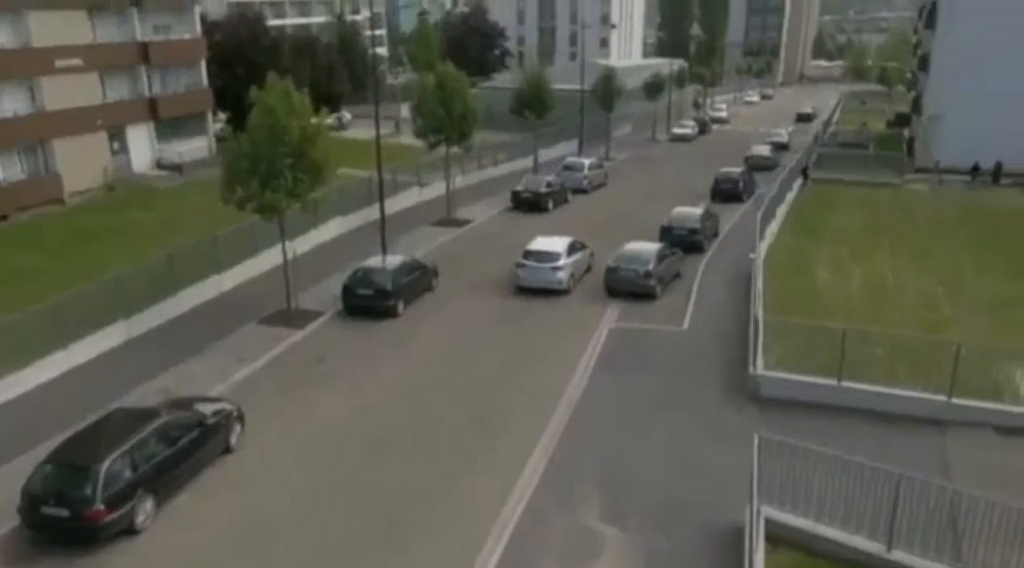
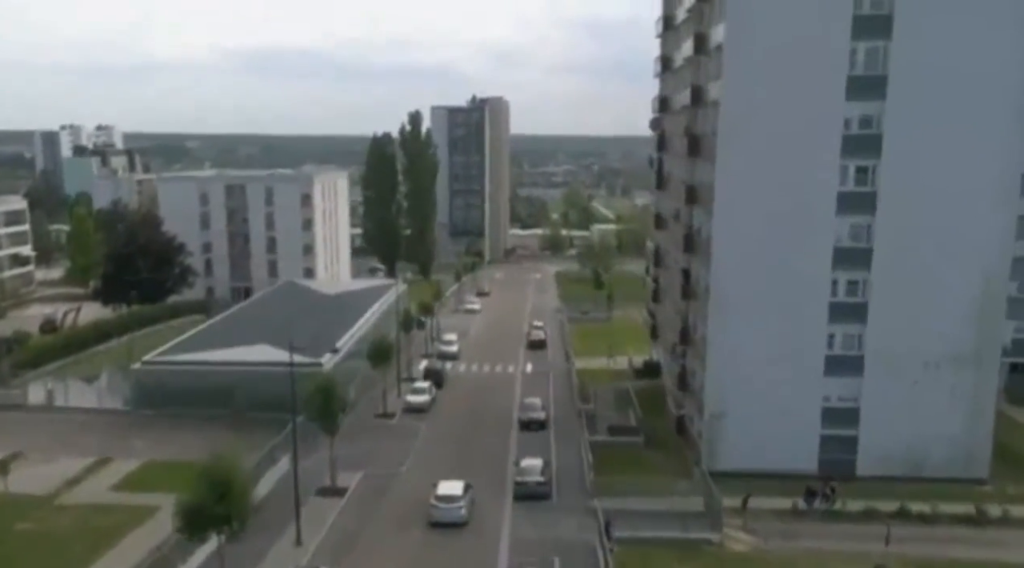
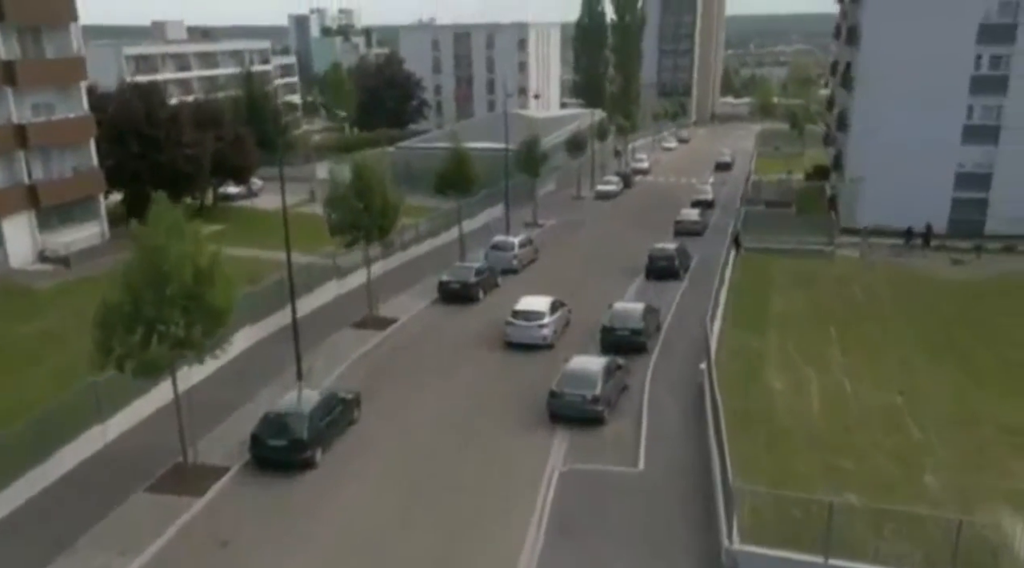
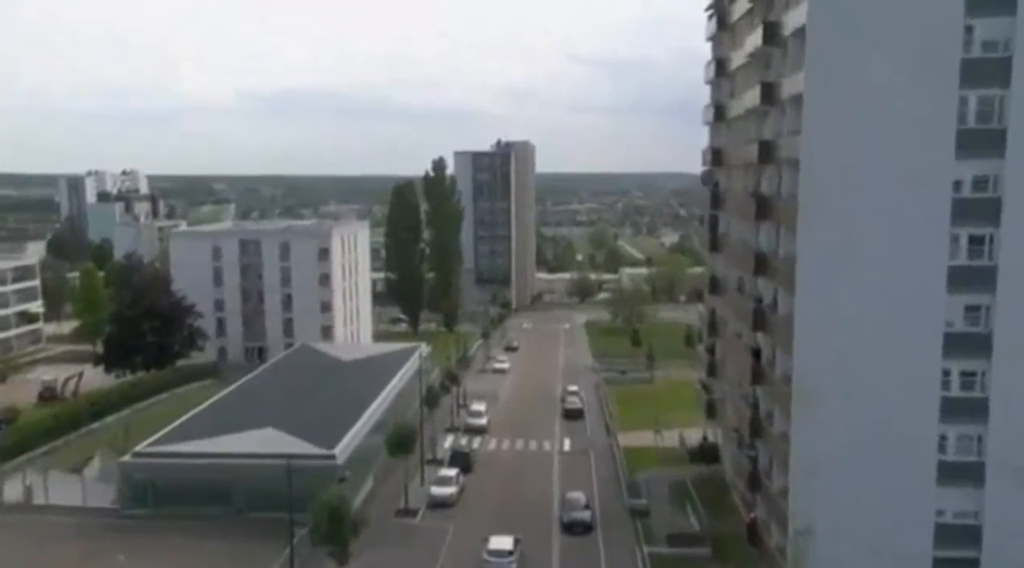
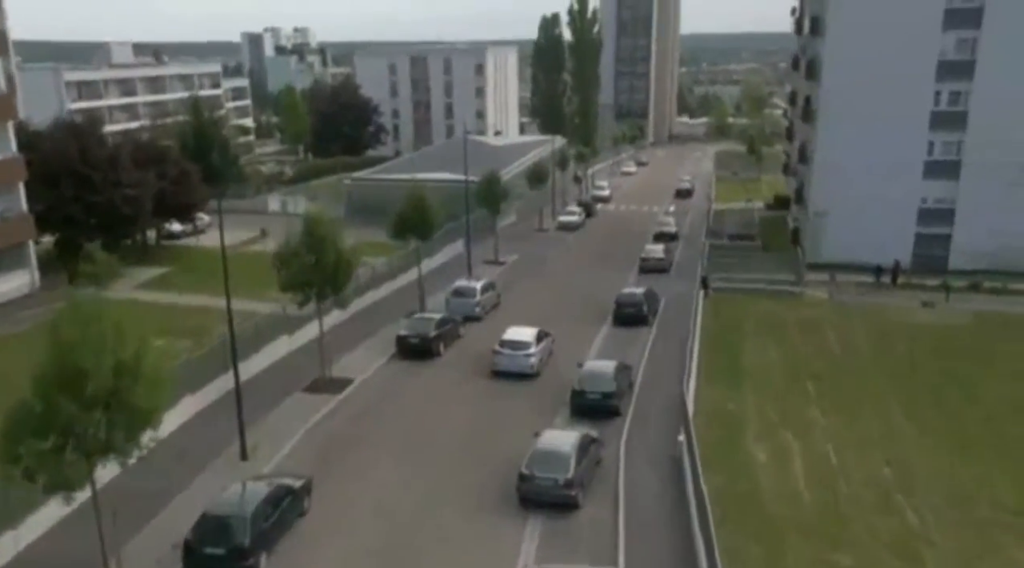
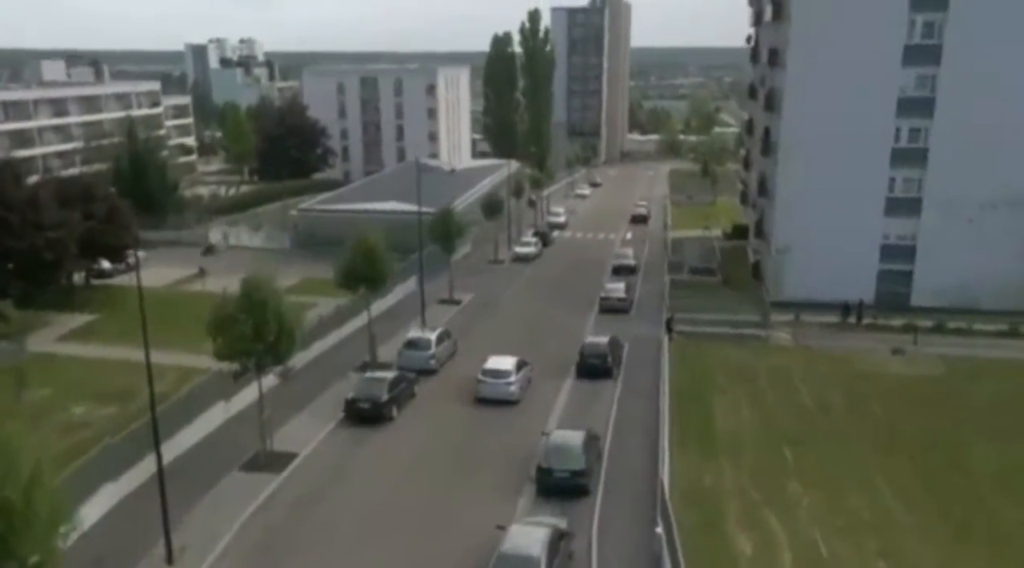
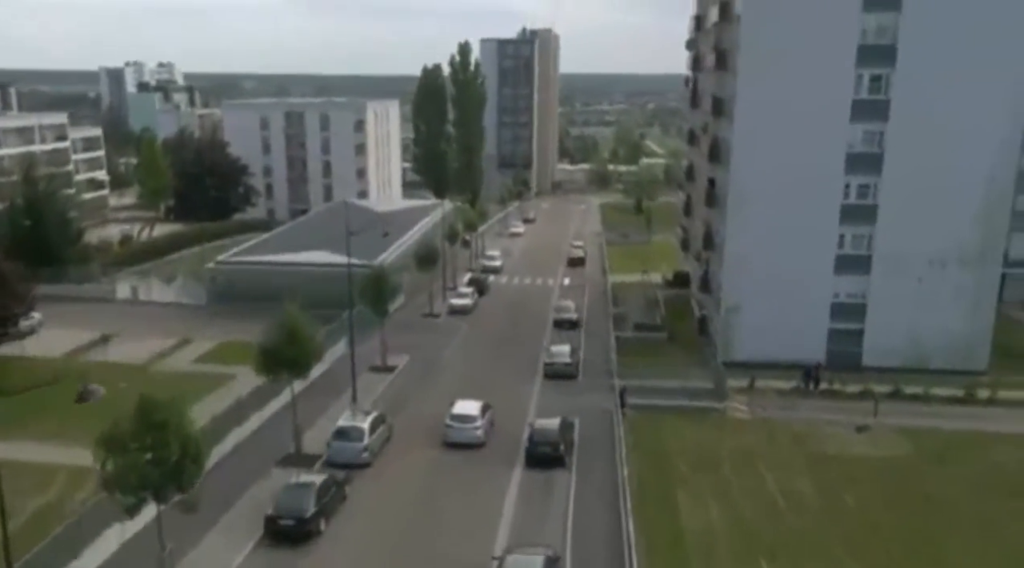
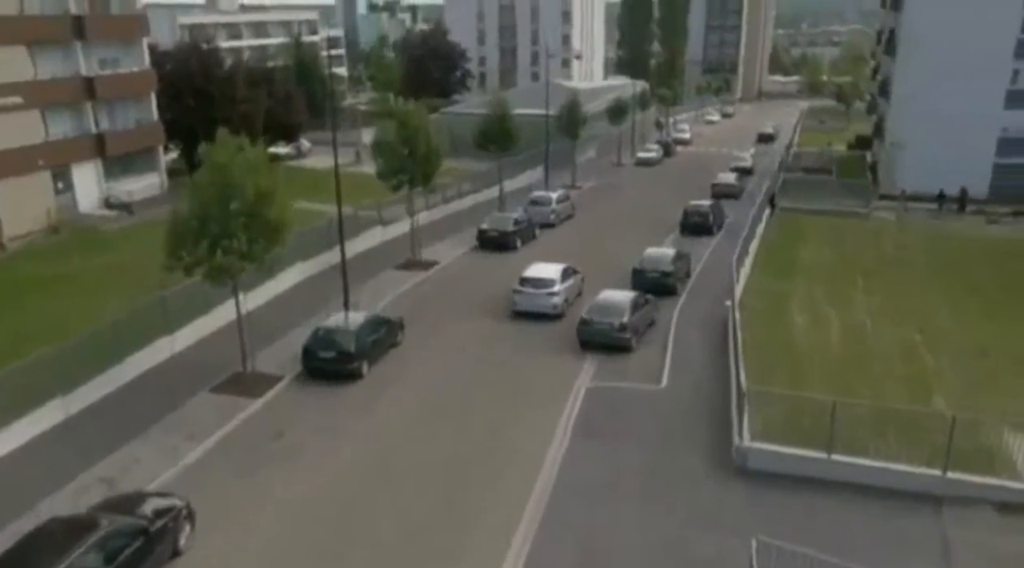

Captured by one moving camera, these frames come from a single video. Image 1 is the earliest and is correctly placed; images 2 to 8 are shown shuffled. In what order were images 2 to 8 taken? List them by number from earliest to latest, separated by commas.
8, 3, 5, 6, 7, 2, 4
